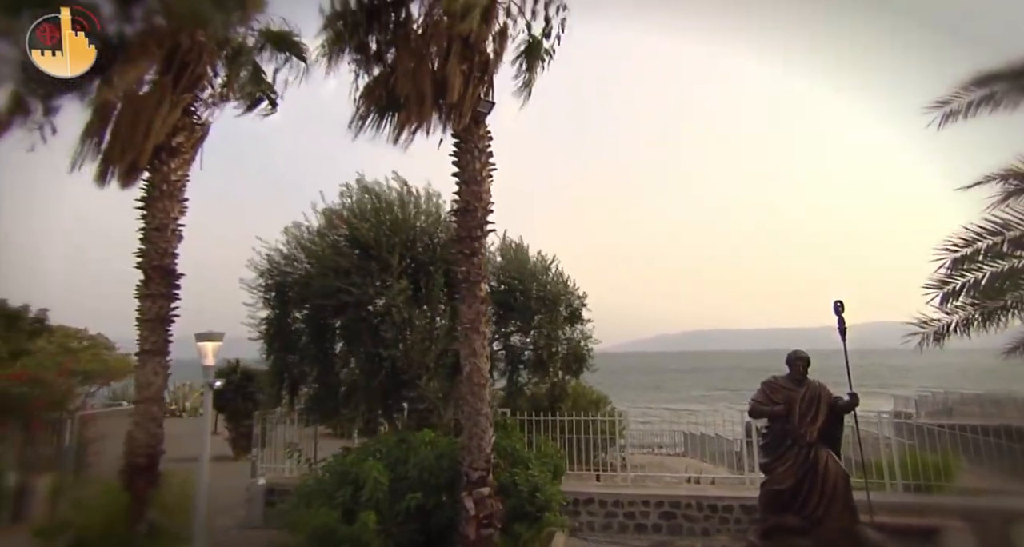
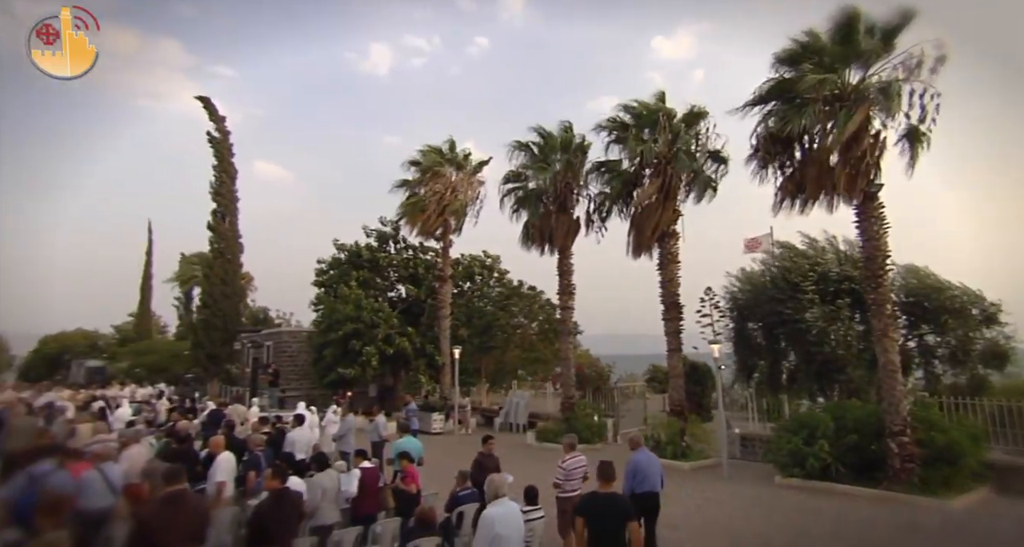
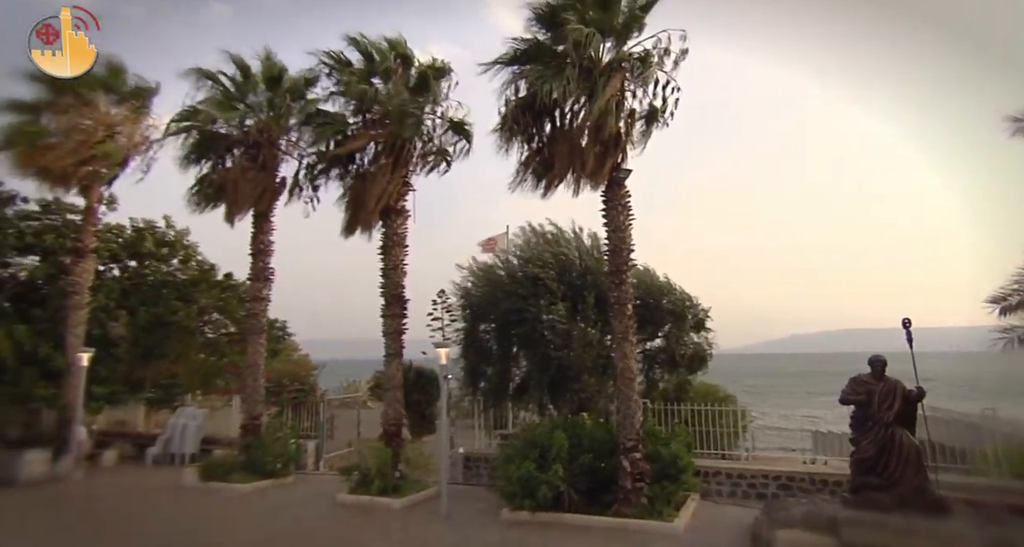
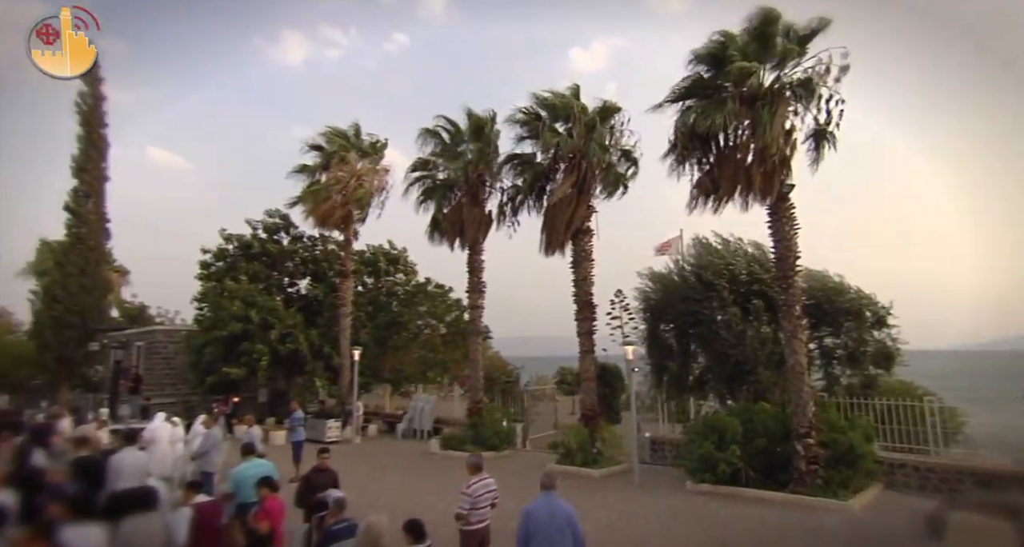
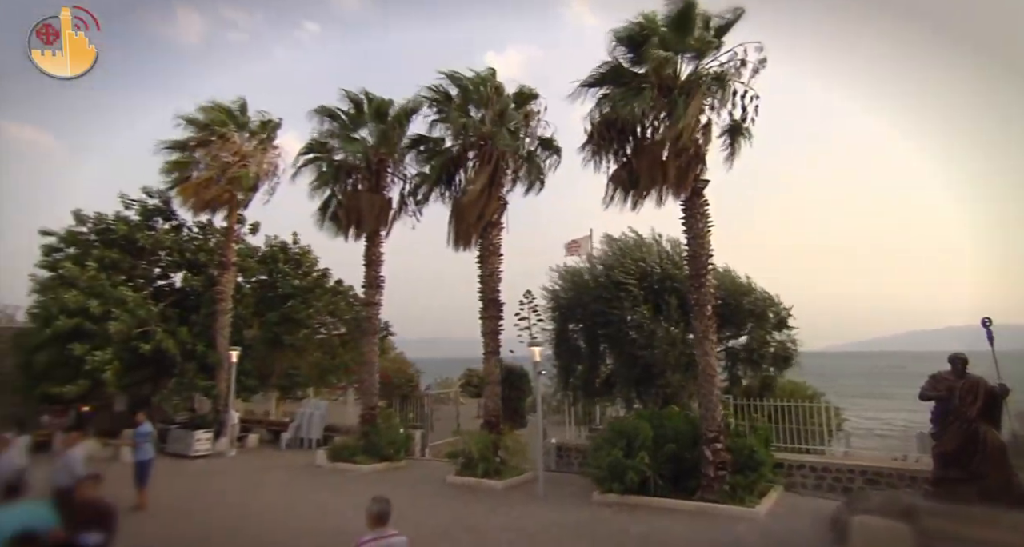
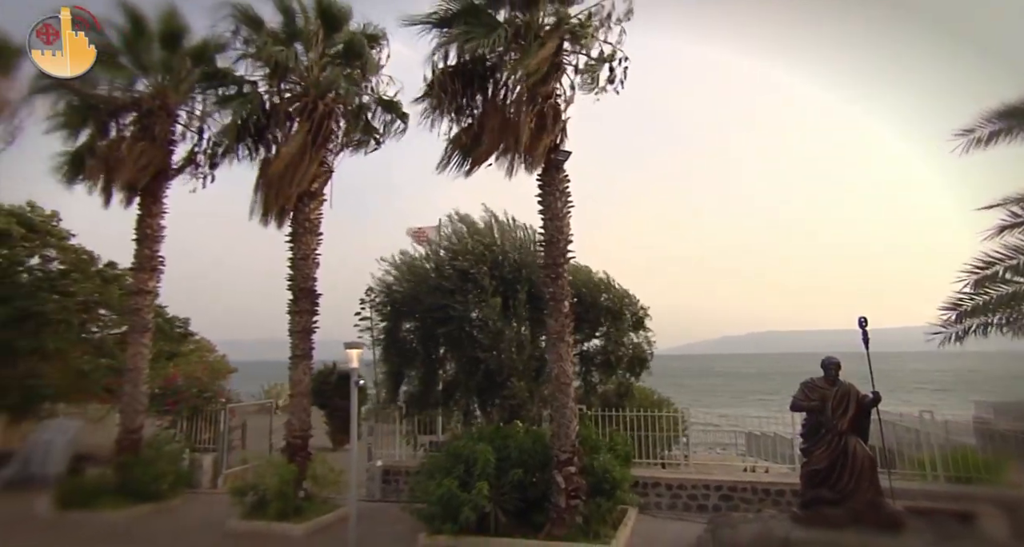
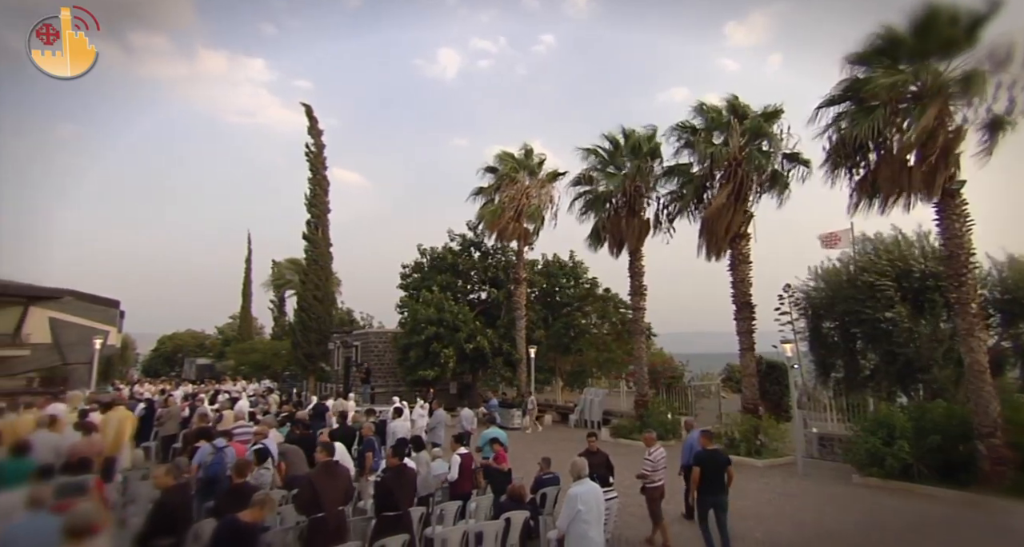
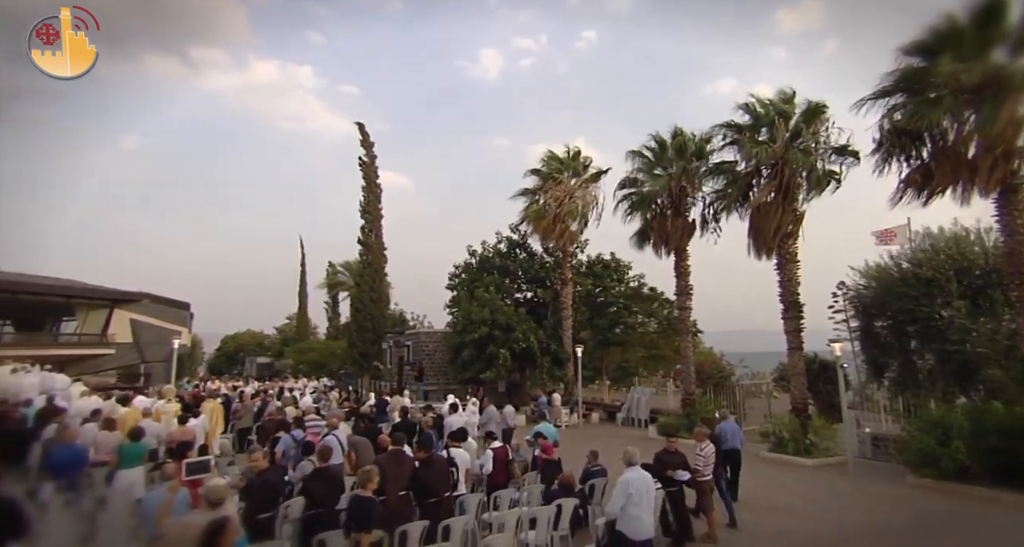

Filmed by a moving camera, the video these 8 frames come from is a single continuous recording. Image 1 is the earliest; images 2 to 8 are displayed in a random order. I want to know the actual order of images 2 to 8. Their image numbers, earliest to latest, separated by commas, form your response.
6, 3, 5, 4, 2, 7, 8
